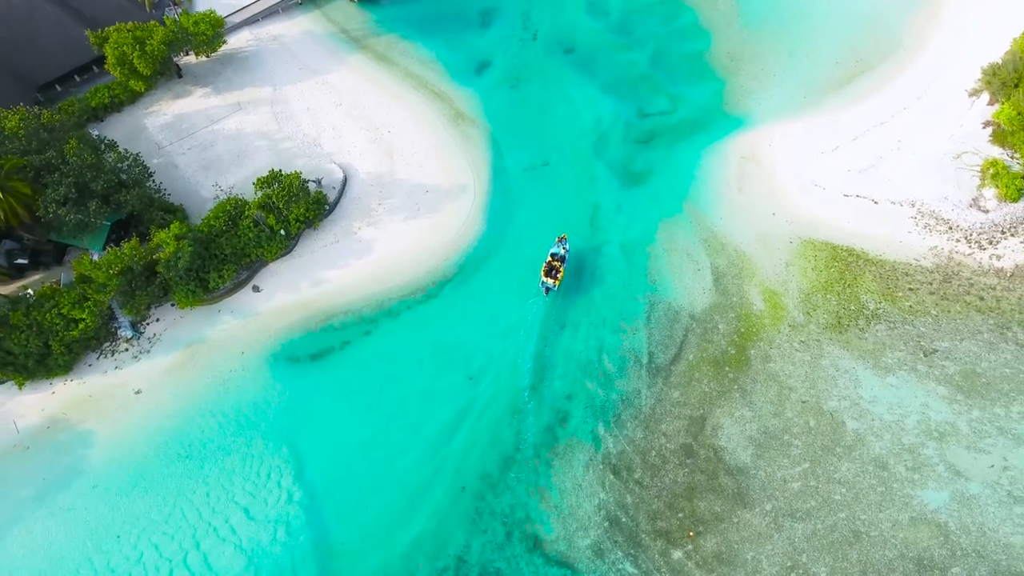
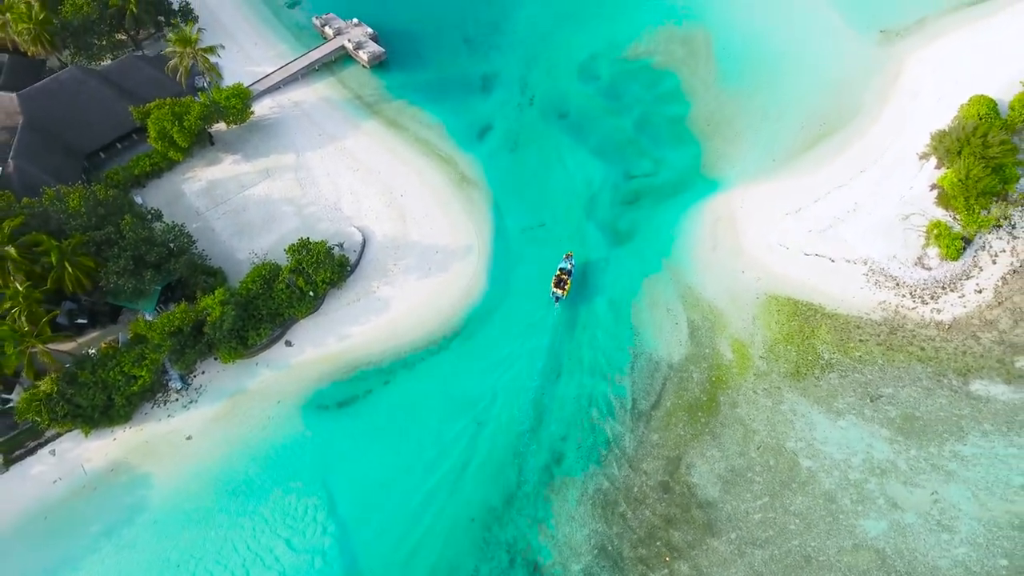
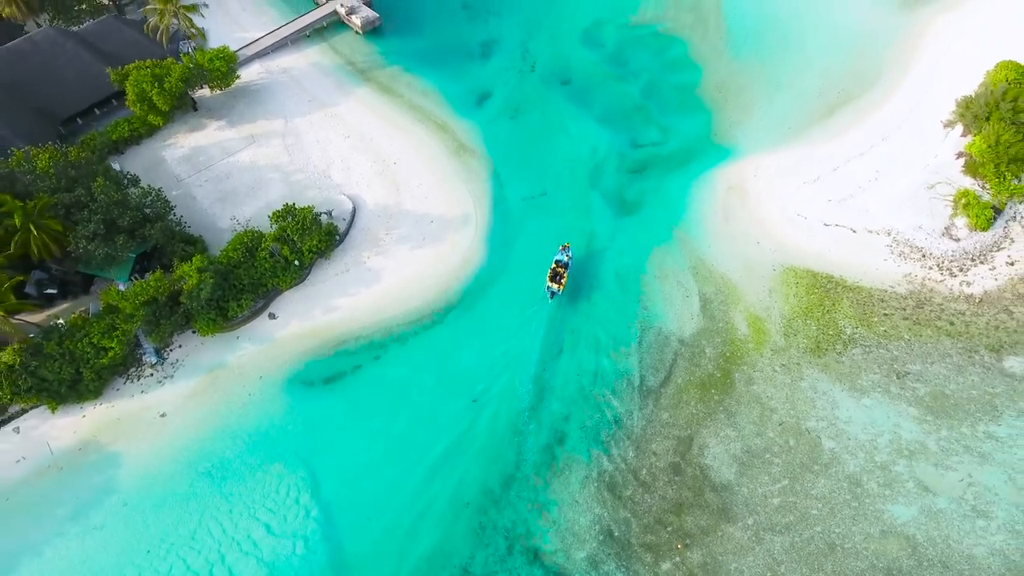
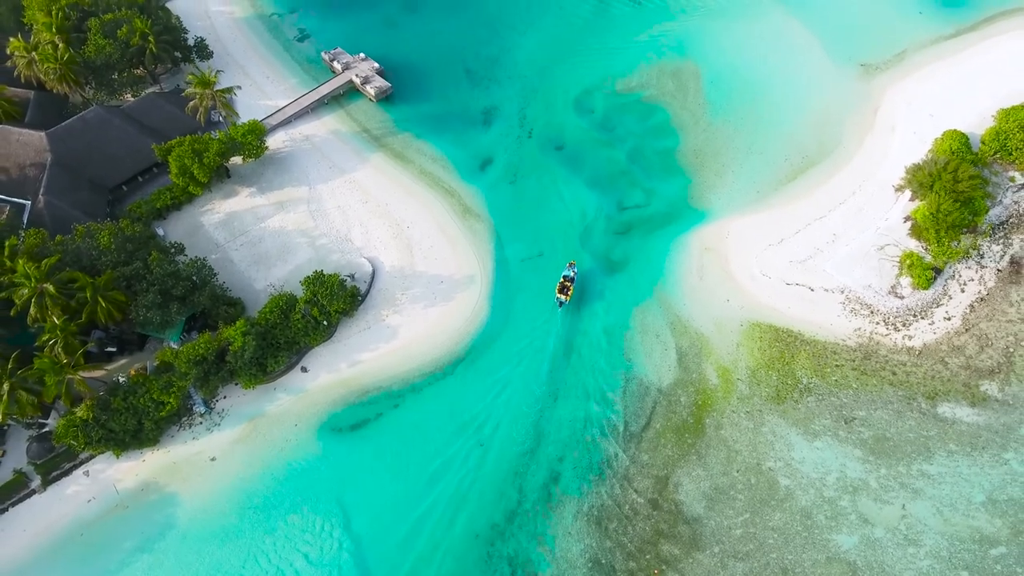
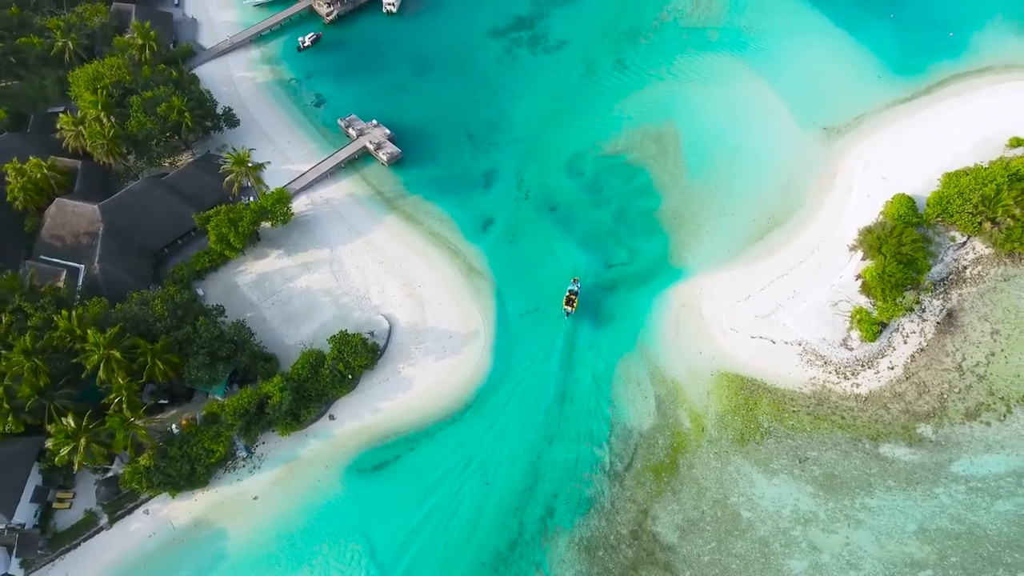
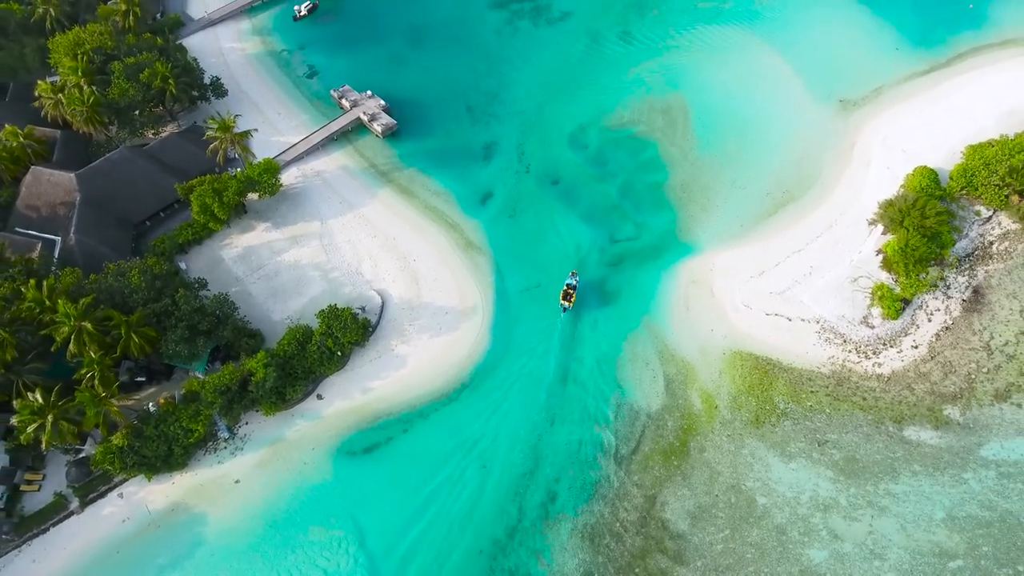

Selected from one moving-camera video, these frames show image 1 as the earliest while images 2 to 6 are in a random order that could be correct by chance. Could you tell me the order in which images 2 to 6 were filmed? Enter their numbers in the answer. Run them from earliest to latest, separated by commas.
3, 2, 4, 6, 5
